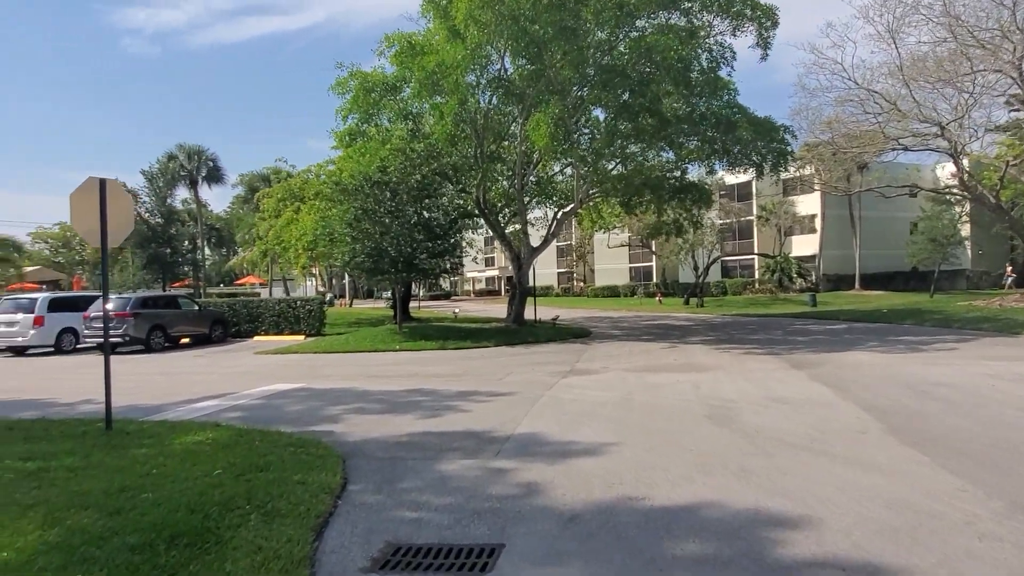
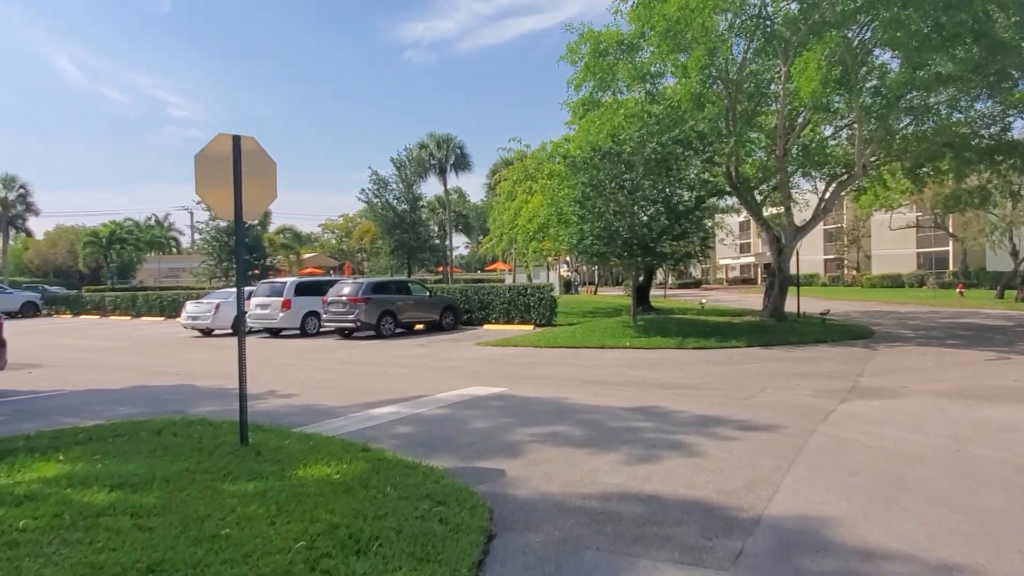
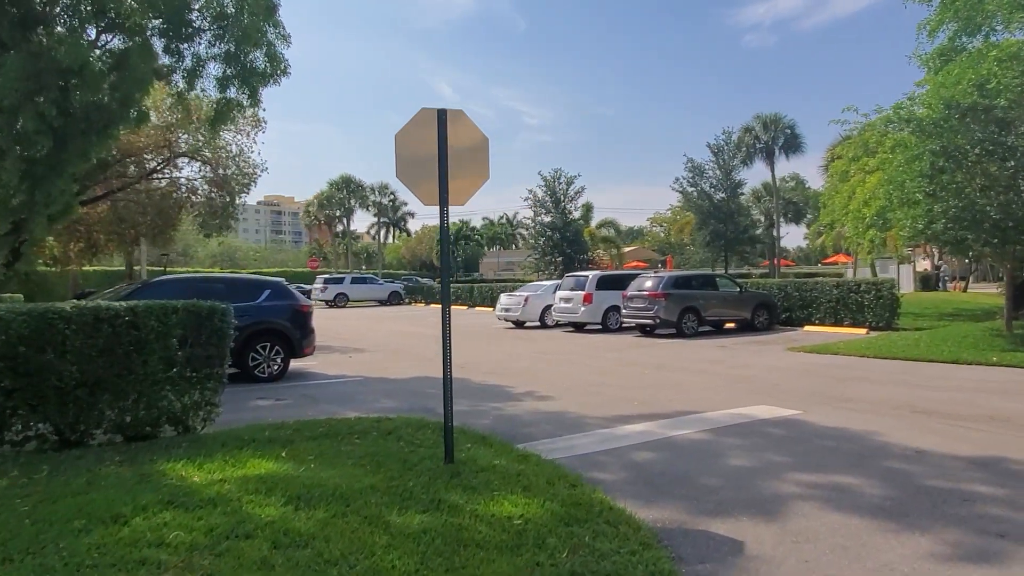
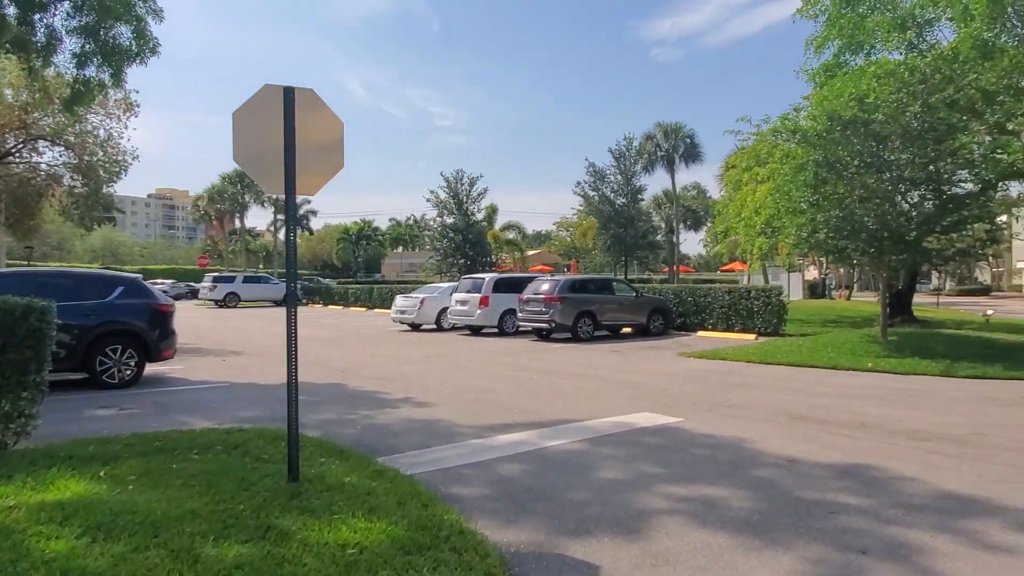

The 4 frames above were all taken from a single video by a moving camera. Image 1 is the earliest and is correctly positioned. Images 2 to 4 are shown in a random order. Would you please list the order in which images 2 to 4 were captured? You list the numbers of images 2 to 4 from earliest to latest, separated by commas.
2, 3, 4
